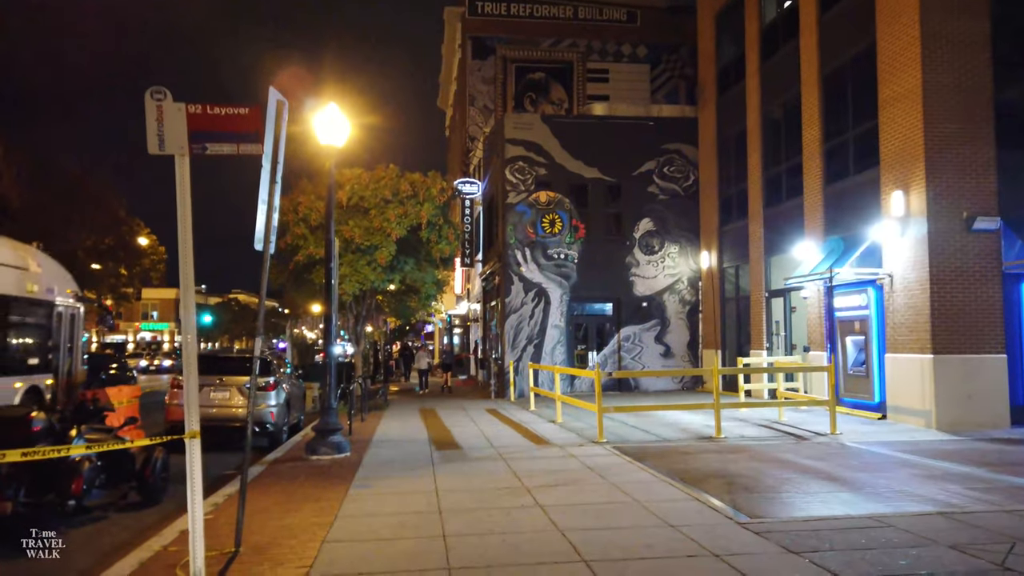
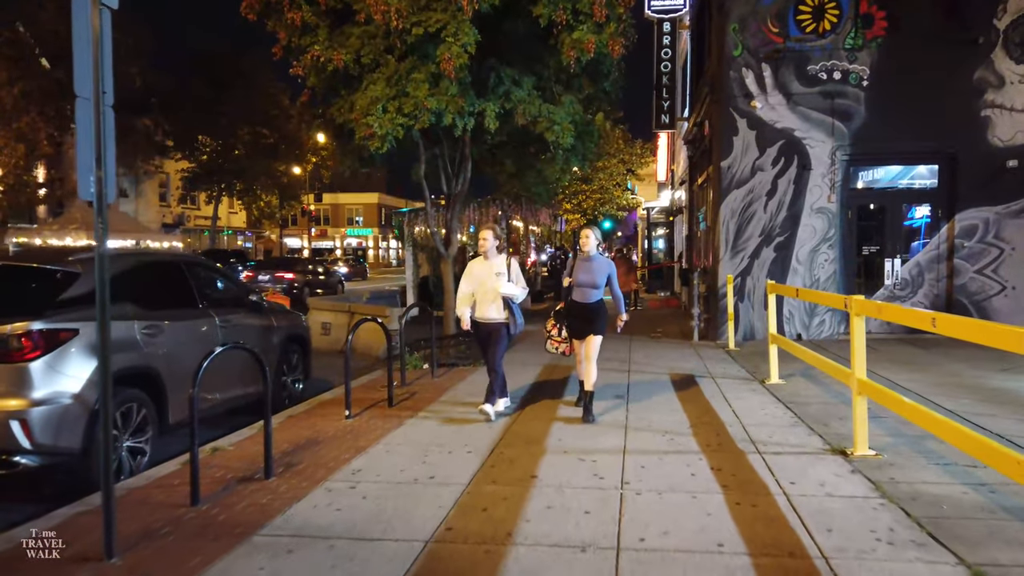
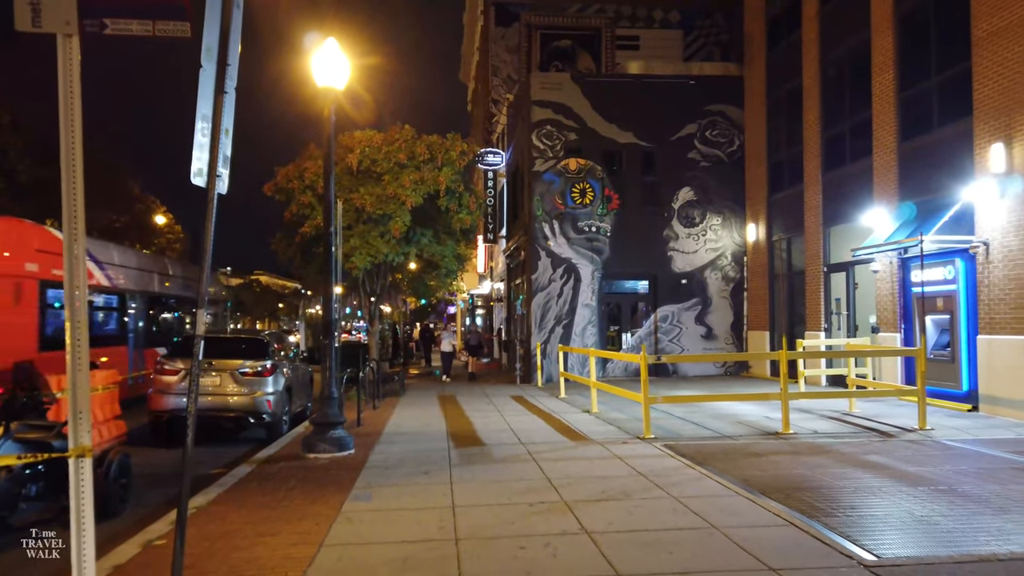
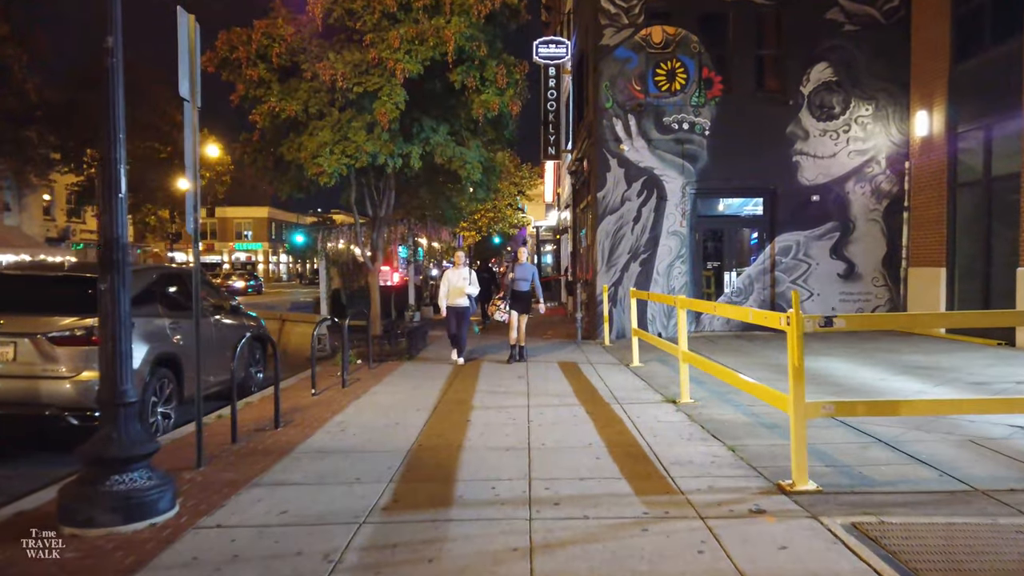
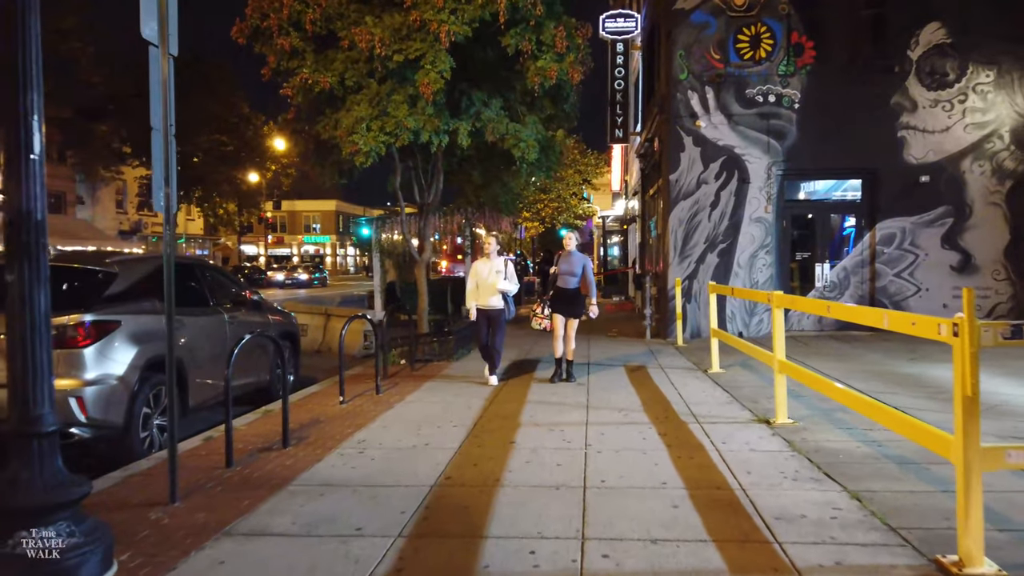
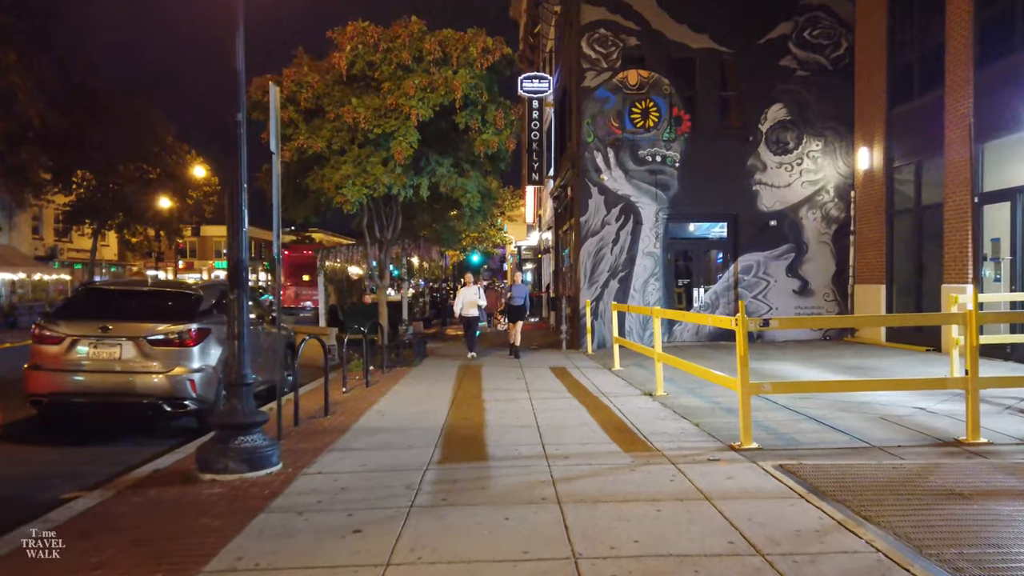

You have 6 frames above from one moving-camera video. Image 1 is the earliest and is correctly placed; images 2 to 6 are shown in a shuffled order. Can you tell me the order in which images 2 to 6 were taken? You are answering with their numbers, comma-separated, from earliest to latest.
3, 6, 4, 5, 2
